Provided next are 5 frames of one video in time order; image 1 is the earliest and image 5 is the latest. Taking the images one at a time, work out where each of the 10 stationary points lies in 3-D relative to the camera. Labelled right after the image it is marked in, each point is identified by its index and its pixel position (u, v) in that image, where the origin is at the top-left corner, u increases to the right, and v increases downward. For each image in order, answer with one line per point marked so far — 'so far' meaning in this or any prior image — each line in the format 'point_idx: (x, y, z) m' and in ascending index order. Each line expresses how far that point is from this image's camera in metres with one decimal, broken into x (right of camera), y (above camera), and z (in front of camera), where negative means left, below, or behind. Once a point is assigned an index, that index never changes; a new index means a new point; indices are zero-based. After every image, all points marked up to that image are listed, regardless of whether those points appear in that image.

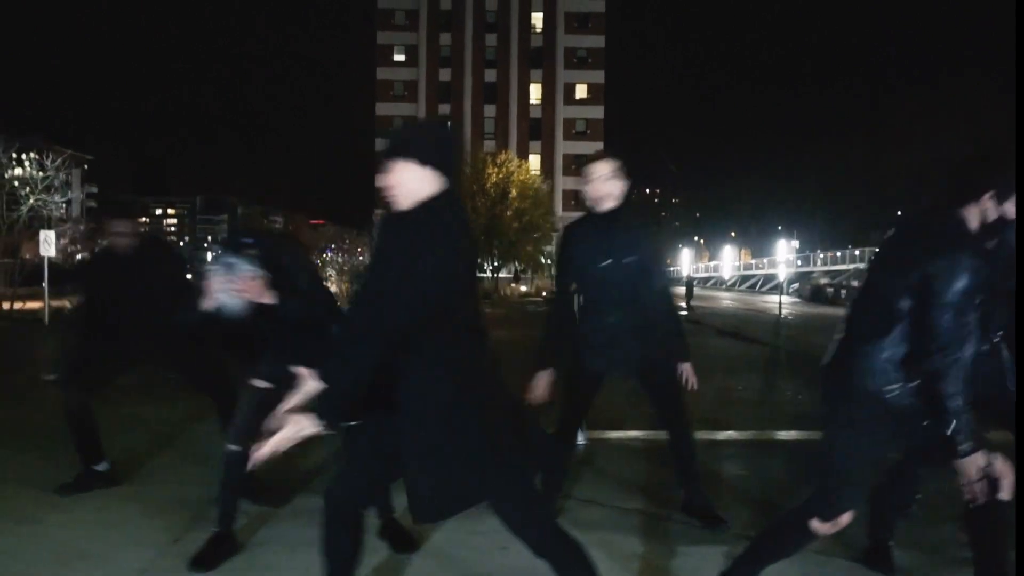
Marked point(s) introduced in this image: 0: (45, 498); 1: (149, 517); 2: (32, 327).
0: (-2.2, -1.0, +5.2) m
1: (-1.6, -1.0, +4.7) m
2: (-8.7, -0.7, +19.6) m
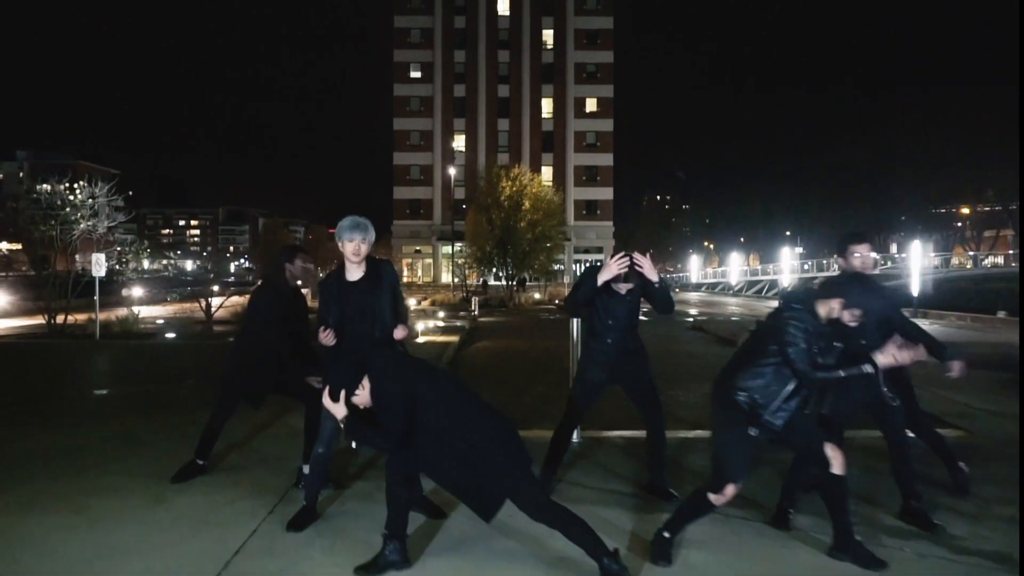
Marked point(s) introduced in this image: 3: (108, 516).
0: (-2.2, -1.2, +6.8) m
1: (-1.6, -1.2, +6.4) m
2: (-8.4, -1.1, +21.4) m
3: (-2.2, -1.3, +6.0) m
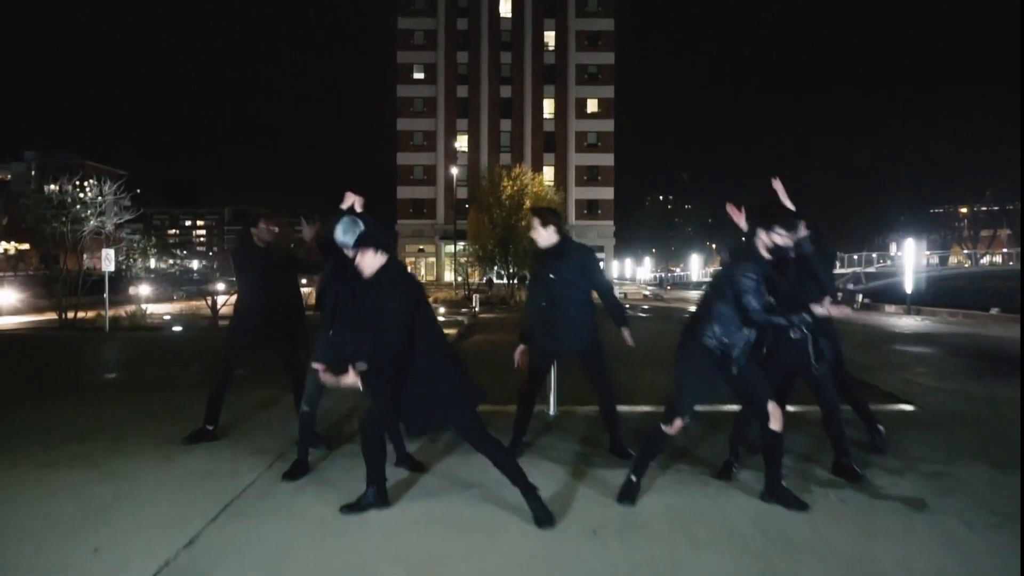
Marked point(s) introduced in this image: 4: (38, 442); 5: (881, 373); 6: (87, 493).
0: (-2.3, -1.1, +7.5) m
1: (-1.8, -1.1, +7.0) m
2: (-8.5, -1.0, +22.1) m
3: (-2.4, -1.1, +6.7) m
4: (-3.5, -1.1, +7.9) m
5: (+4.2, -1.0, +12.3) m
6: (-2.4, -1.1, +6.0) m
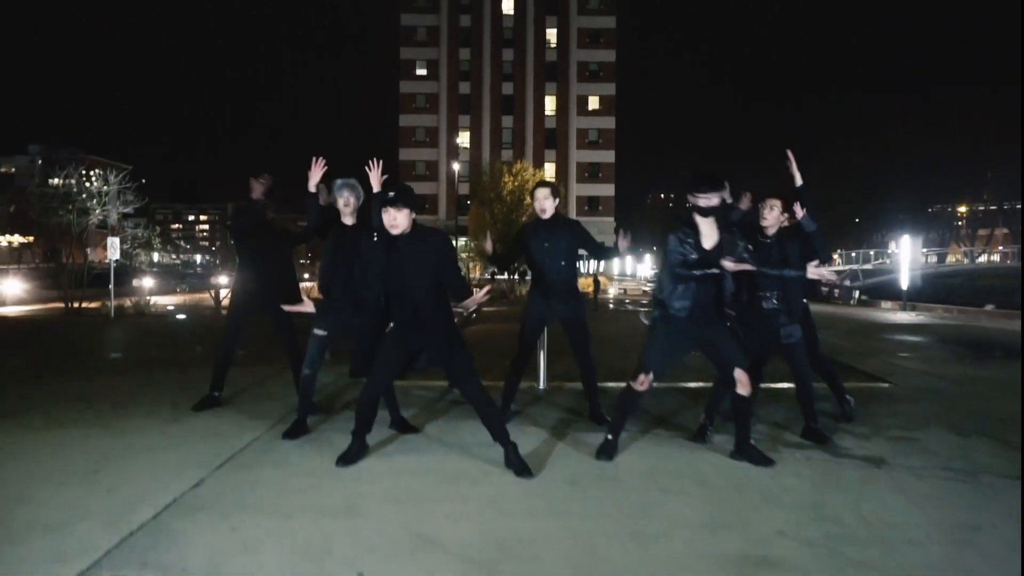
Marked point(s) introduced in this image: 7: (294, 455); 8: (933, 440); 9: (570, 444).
0: (-2.4, -0.9, +7.9) m
1: (-1.8, -0.9, +7.4) m
2: (-8.5, -0.7, +22.5) m
3: (-2.5, -0.9, +7.1) m
4: (-3.5, -0.9, +8.3) m
5: (+4.1, -0.8, +12.7) m
6: (-2.4, -0.9, +6.4) m
7: (-1.2, -0.9, +6.0) m
8: (+2.6, -0.9, +6.7) m
9: (+0.4, -0.9, +6.5) m
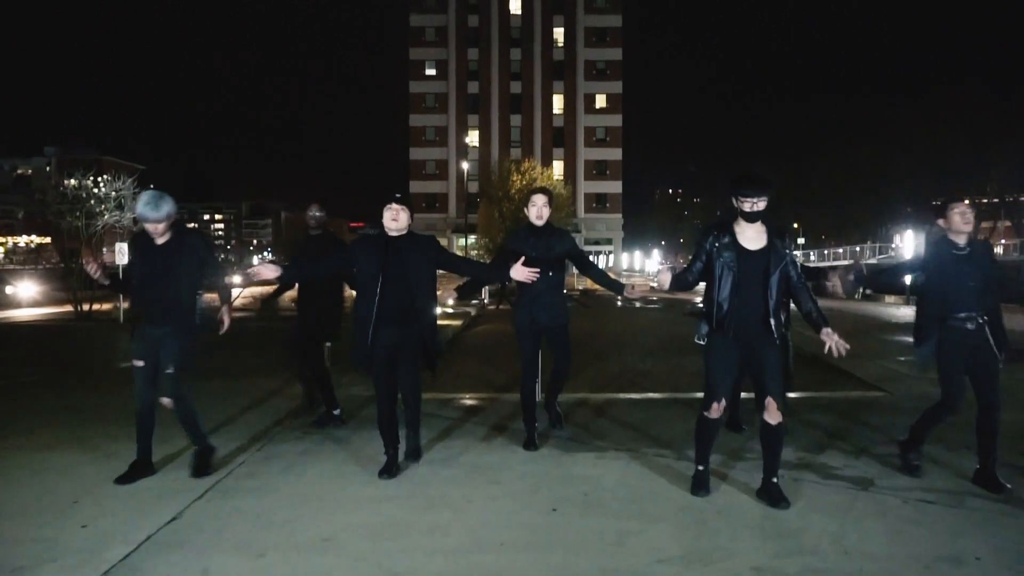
0: (-2.5, -1.0, +7.9) m
1: (-1.9, -1.0, +7.4) m
2: (-8.4, -0.8, +22.6) m
3: (-2.6, -1.1, +7.1) m
4: (-3.6, -1.1, +8.4) m
5: (+4.1, -0.9, +12.6) m
6: (-2.5, -1.1, +6.4) m
7: (-1.3, -1.1, +6.0) m
8: (+2.5, -1.0, +6.6) m
9: (+0.3, -1.0, +6.5) m
